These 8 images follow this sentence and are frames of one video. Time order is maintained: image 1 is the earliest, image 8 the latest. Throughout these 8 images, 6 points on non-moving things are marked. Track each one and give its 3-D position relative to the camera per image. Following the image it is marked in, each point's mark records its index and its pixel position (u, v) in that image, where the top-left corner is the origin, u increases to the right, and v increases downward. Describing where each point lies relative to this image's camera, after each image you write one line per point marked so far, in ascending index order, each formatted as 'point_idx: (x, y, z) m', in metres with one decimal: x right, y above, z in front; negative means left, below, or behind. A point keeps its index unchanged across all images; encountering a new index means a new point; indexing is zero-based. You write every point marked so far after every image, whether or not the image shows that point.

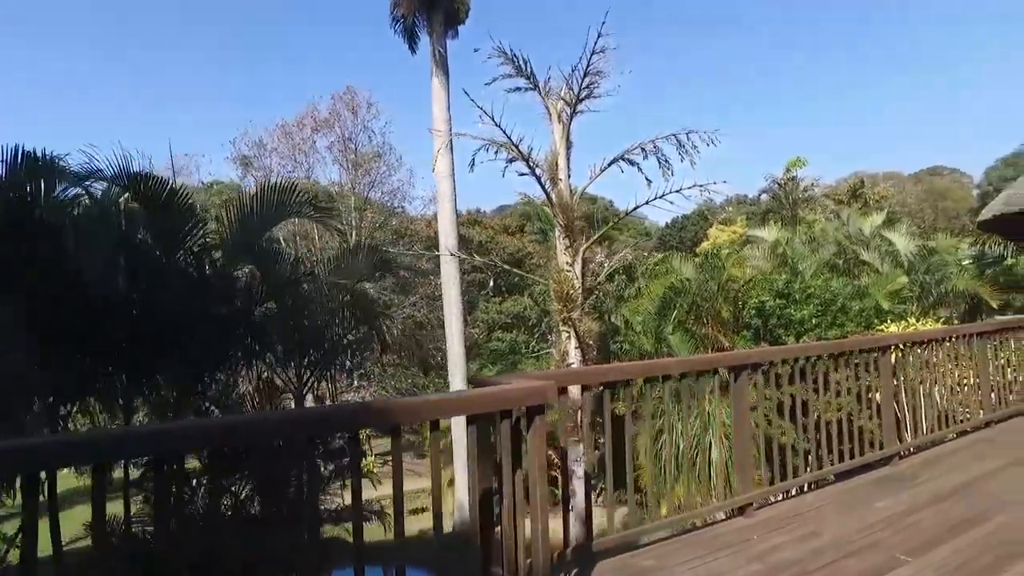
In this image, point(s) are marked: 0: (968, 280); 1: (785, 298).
0: (+8.0, +0.1, +12.1) m
1: (+4.0, -0.2, +10.0) m
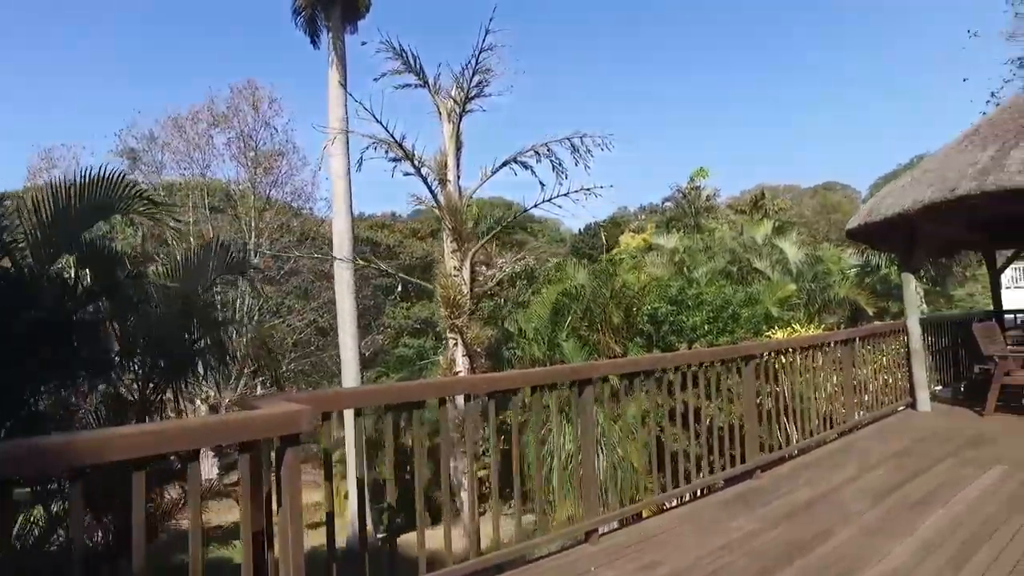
0: (+6.2, 0.0, +12.6) m
1: (+2.4, -0.3, +10.1) m
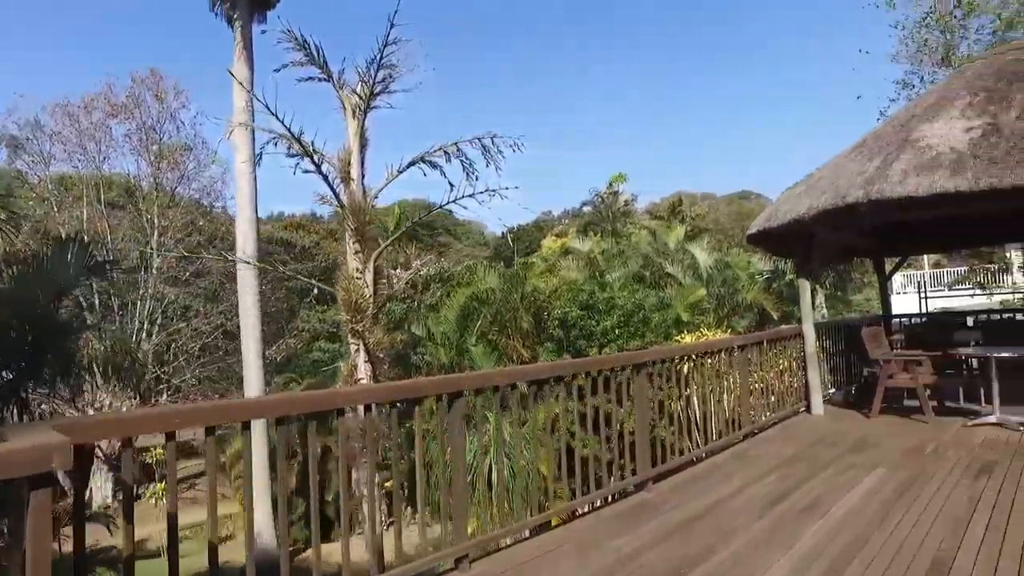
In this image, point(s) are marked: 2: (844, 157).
0: (+4.6, -0.1, +13.0) m
1: (+1.1, -0.3, +10.1) m
2: (+2.9, +1.1, +6.1) m
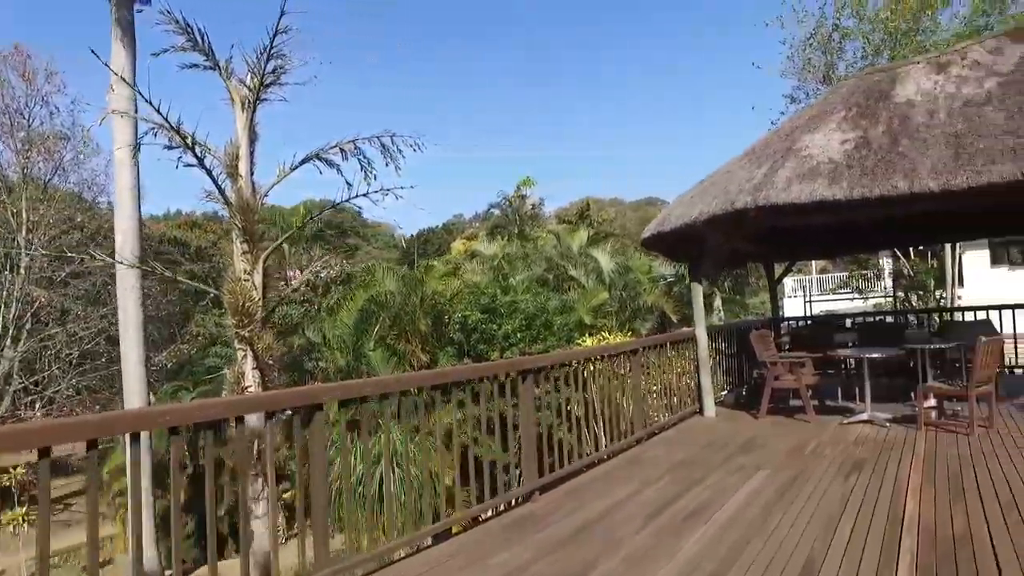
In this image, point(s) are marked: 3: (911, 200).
0: (+2.8, -0.2, +13.3) m
1: (-0.3, -0.4, +9.9) m
2: (+2.0, +1.1, +6.2) m
3: (+2.9, +0.6, +5.0) m
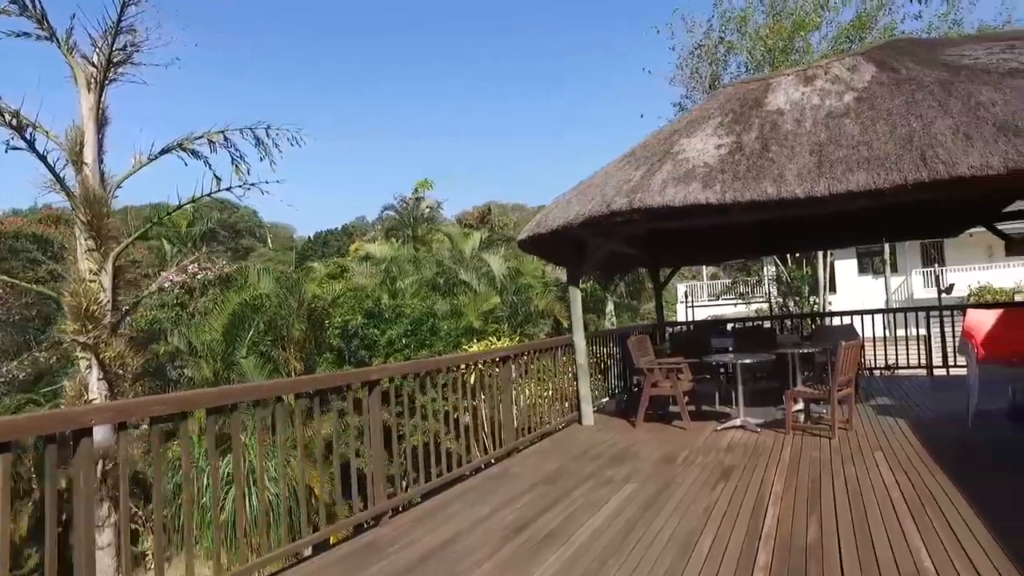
0: (+0.7, -0.2, +13.2) m
1: (-1.9, -0.4, +9.5) m
2: (+0.9, +1.1, +6.1) m
3: (+1.9, +0.6, +5.1) m
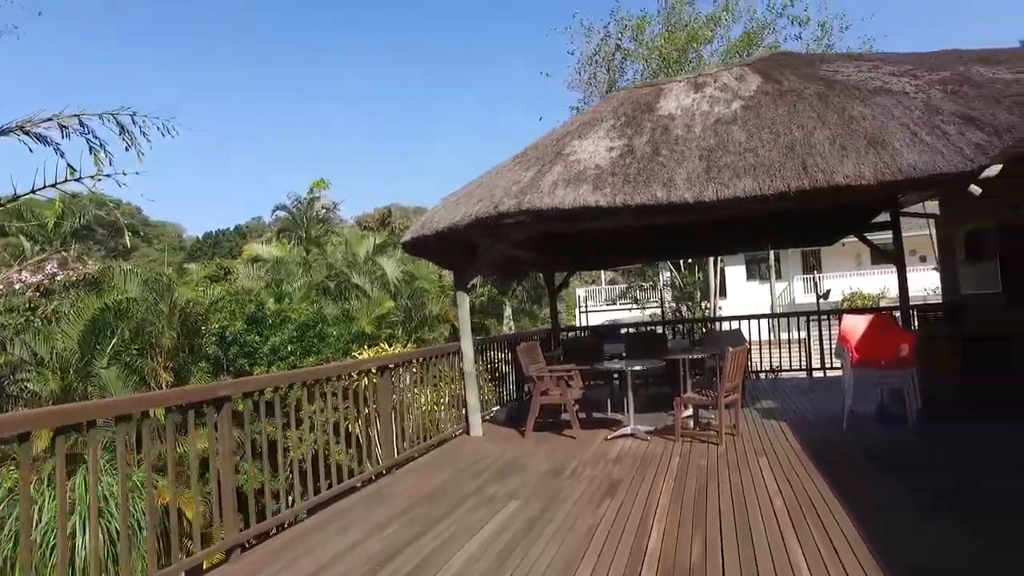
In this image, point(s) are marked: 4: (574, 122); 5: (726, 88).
0: (-1.2, -0.3, +12.9) m
1: (-3.3, -0.5, +8.9) m
2: (-0.1, +1.0, +5.9) m
3: (+1.1, +0.6, +5.0) m
4: (+0.5, +1.5, +6.1) m
5: (+1.9, +1.8, +6.1) m
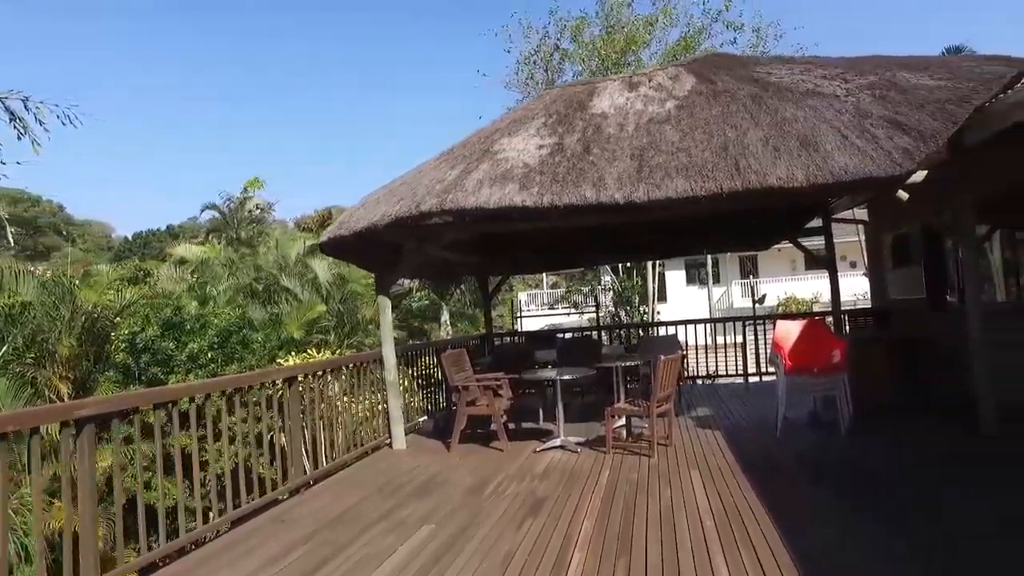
0: (-2.4, -0.4, +12.5) m
1: (-4.1, -0.5, +8.3) m
2: (-0.7, +1.0, +5.6) m
3: (+0.6, +0.5, +4.8) m
4: (-0.1, +1.4, +5.9) m
5: (+1.3, +1.7, +5.9) m
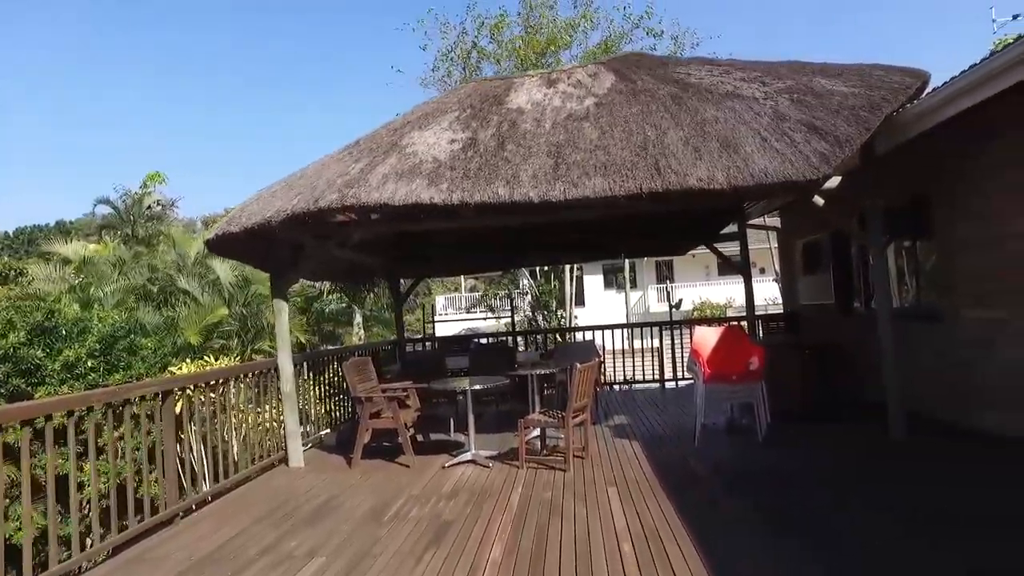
0: (-3.8, -0.4, +11.8) m
1: (-5.0, -0.5, +7.4) m
2: (-1.3, +1.0, +5.2) m
3: (0.0, +0.5, +4.5) m
4: (-0.8, +1.4, +5.5) m
5: (+0.6, +1.7, +5.7) m
